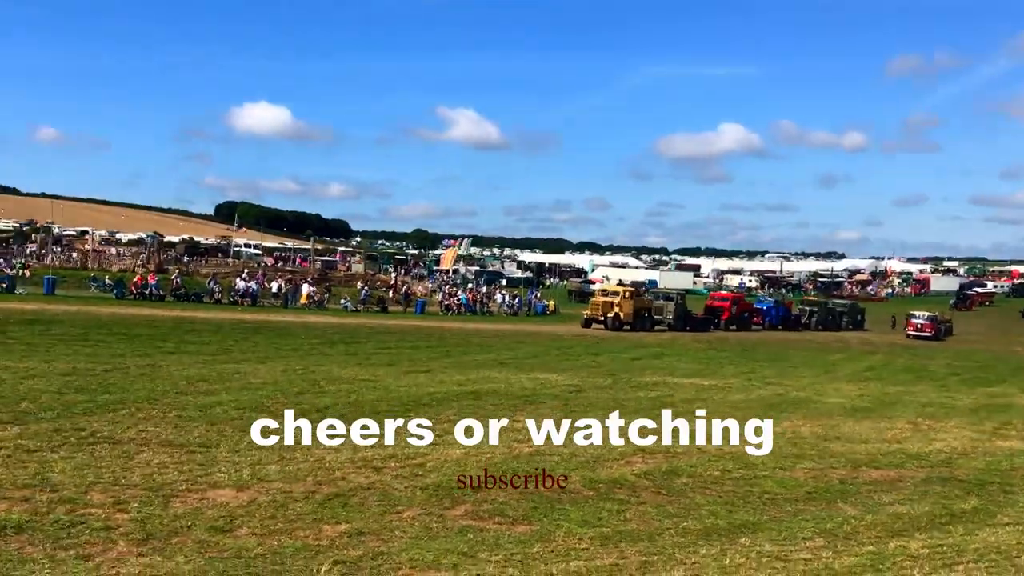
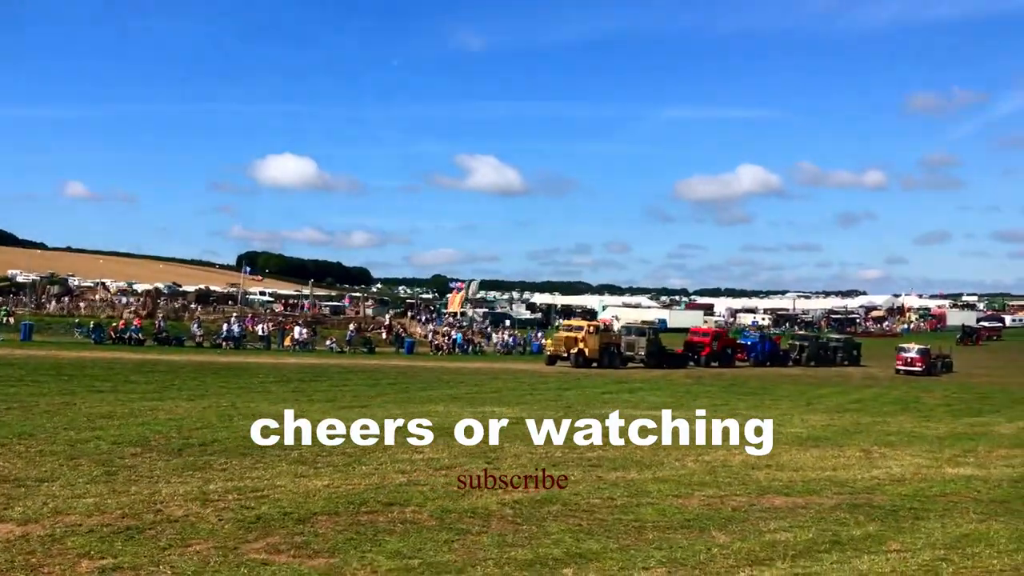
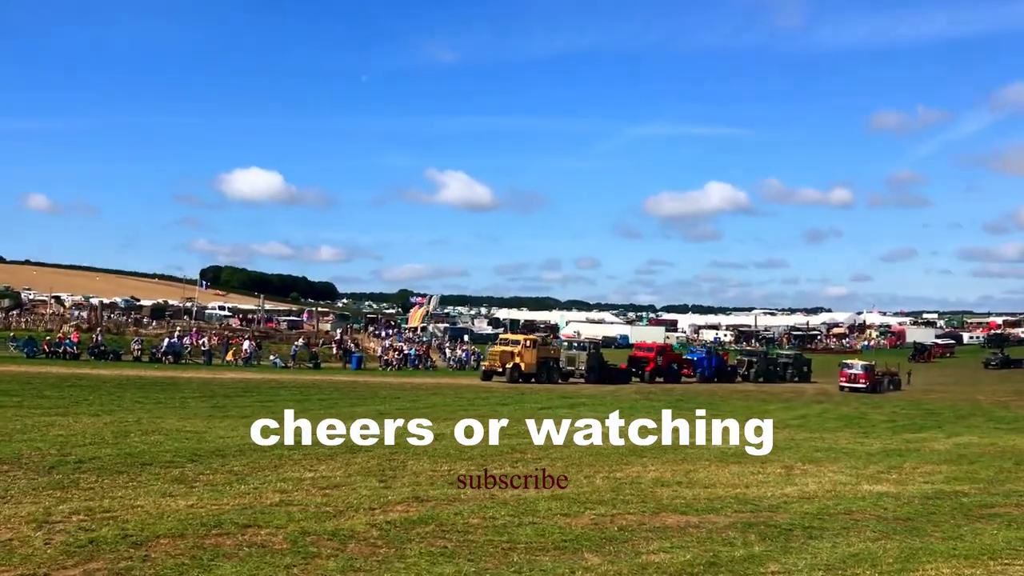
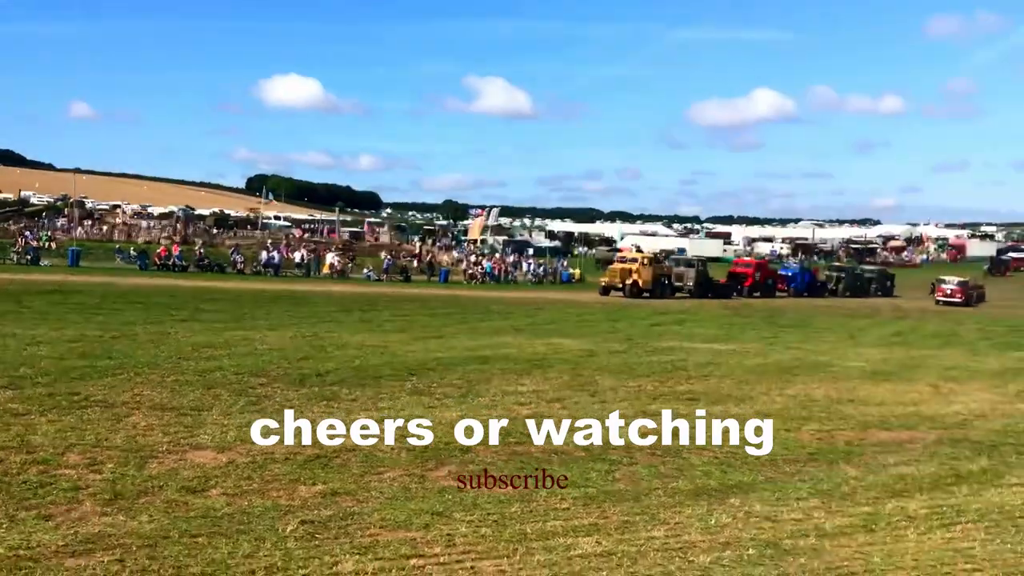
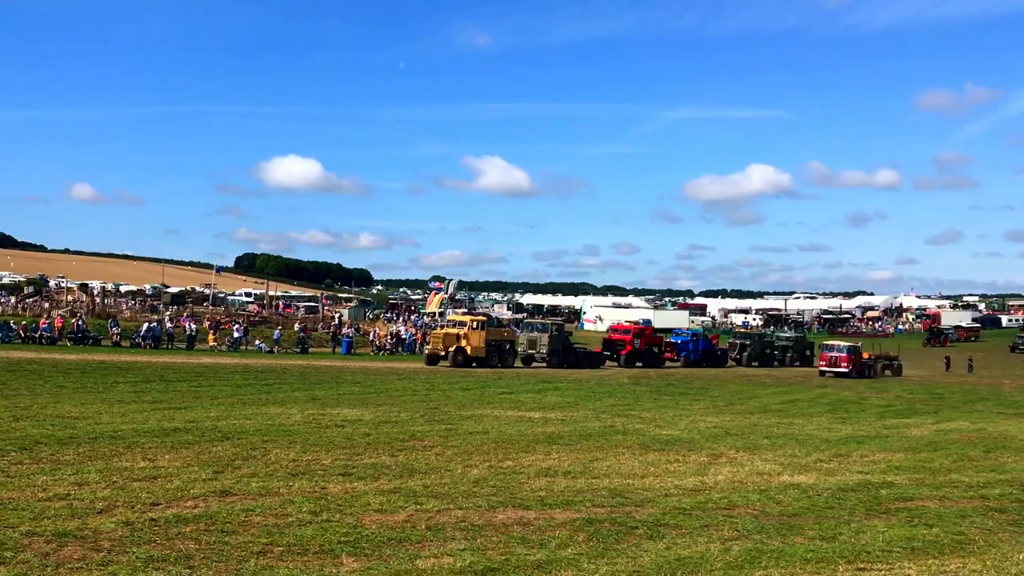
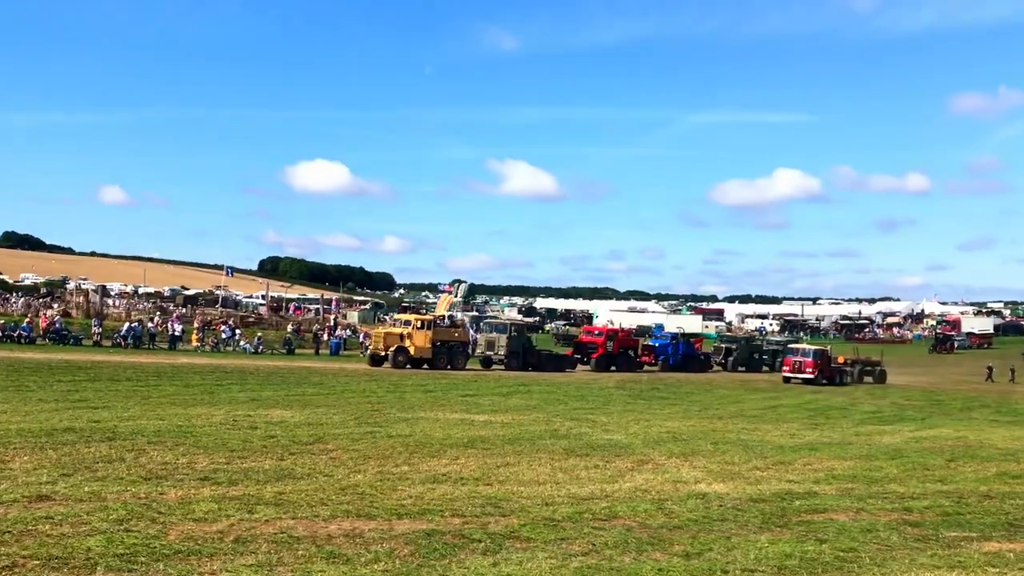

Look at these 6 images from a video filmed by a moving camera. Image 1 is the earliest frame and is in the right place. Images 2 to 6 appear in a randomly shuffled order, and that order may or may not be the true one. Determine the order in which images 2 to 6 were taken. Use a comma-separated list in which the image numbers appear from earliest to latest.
4, 2, 3, 5, 6
